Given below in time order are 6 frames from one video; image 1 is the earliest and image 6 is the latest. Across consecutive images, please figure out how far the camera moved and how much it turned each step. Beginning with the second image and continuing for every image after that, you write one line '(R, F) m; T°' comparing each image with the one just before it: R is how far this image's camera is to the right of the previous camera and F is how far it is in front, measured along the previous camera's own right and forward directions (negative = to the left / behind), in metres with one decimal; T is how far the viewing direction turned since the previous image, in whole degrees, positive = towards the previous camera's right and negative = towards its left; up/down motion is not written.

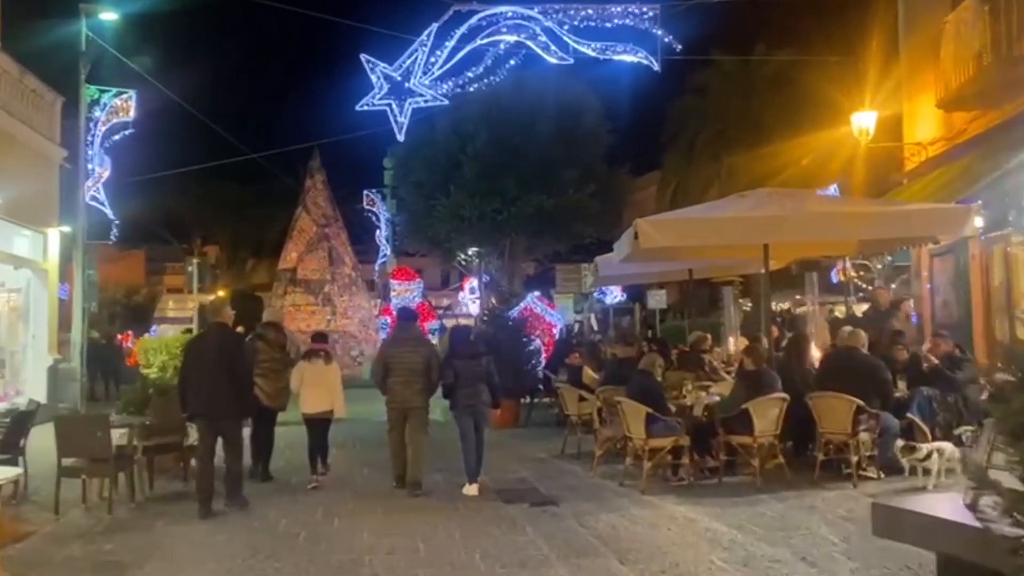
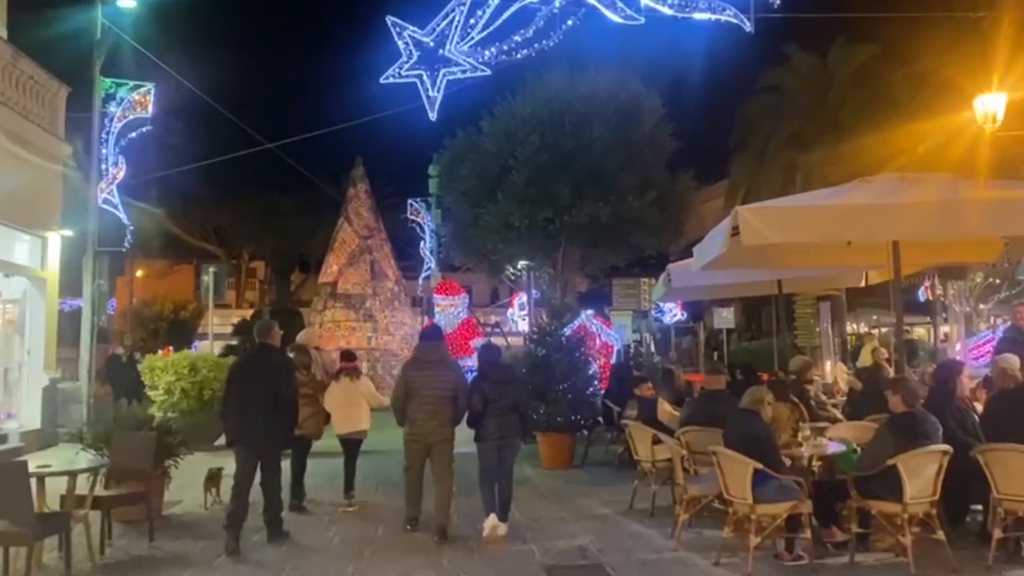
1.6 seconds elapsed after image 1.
(-0.1, +2.5) m; -3°
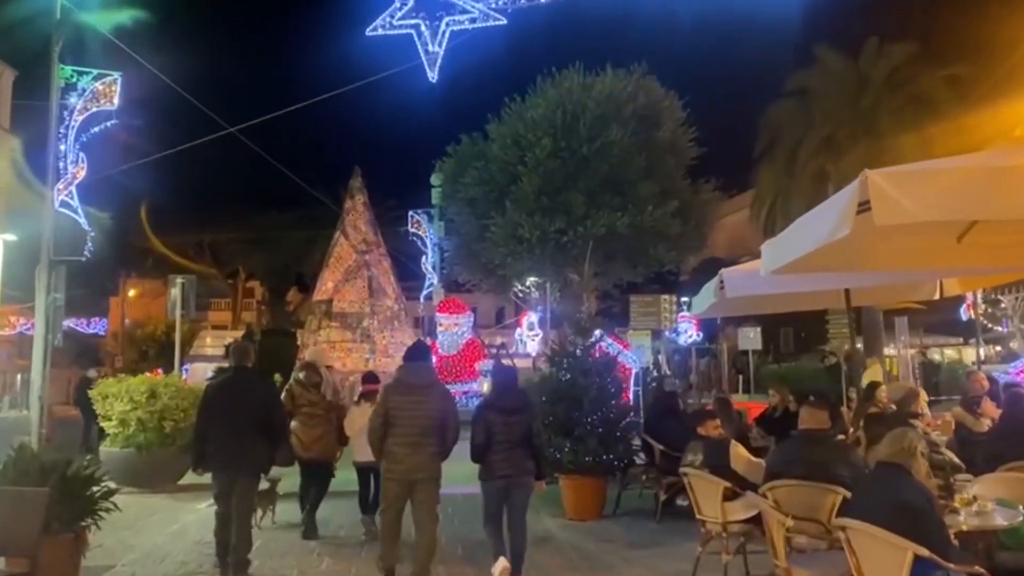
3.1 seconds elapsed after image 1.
(-0.2, +2.3) m; 0°
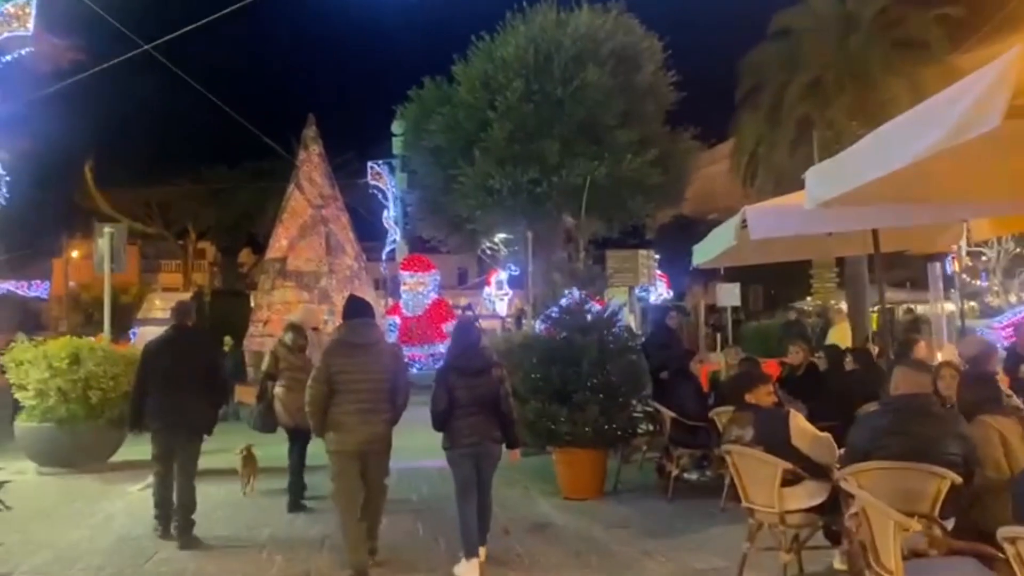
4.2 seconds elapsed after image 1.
(-0.3, +1.7) m; +3°
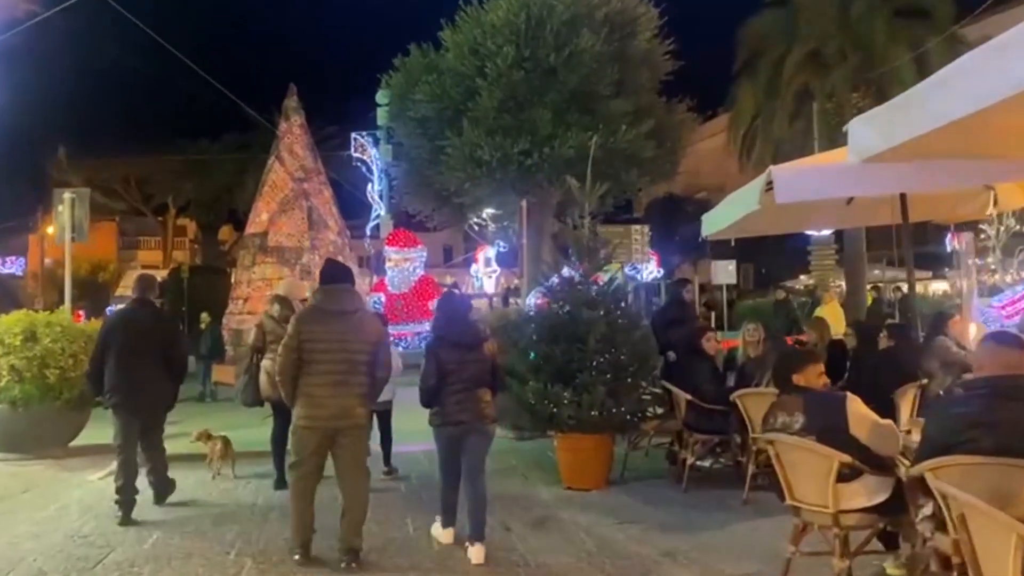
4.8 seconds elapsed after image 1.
(-0.1, +0.9) m; +1°
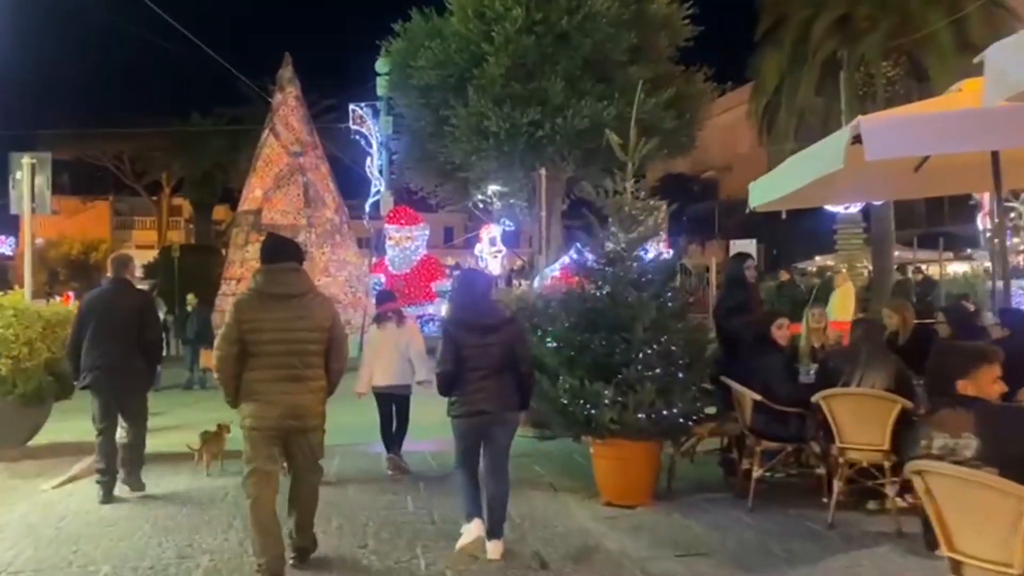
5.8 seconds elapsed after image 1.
(-0.3, +1.4) m; 0°
